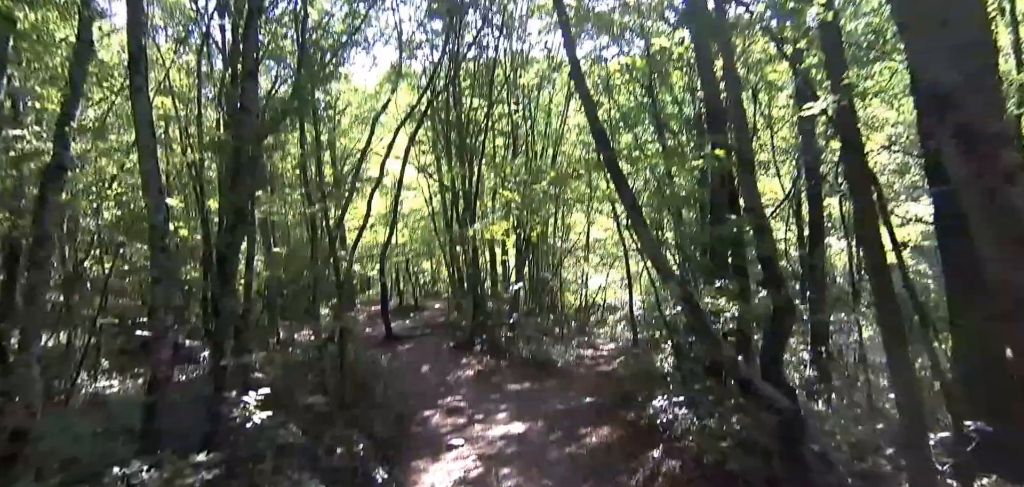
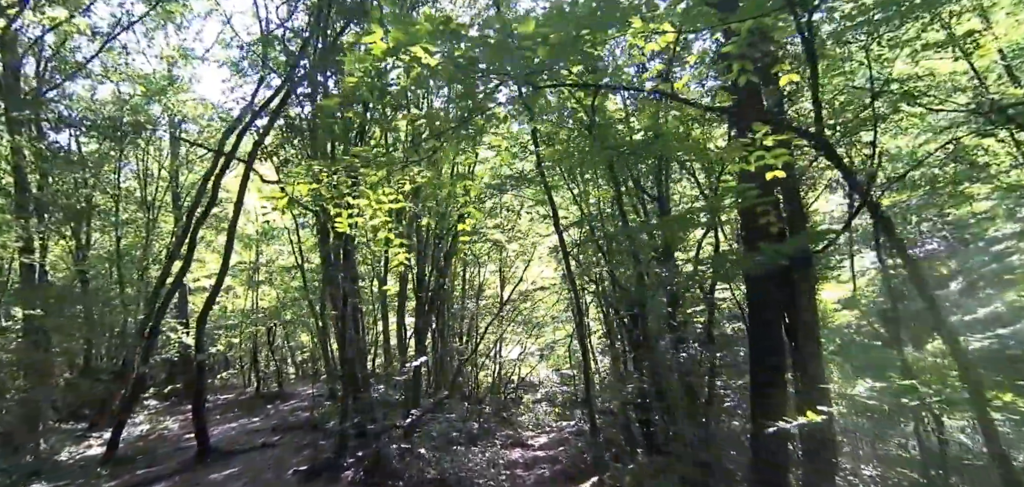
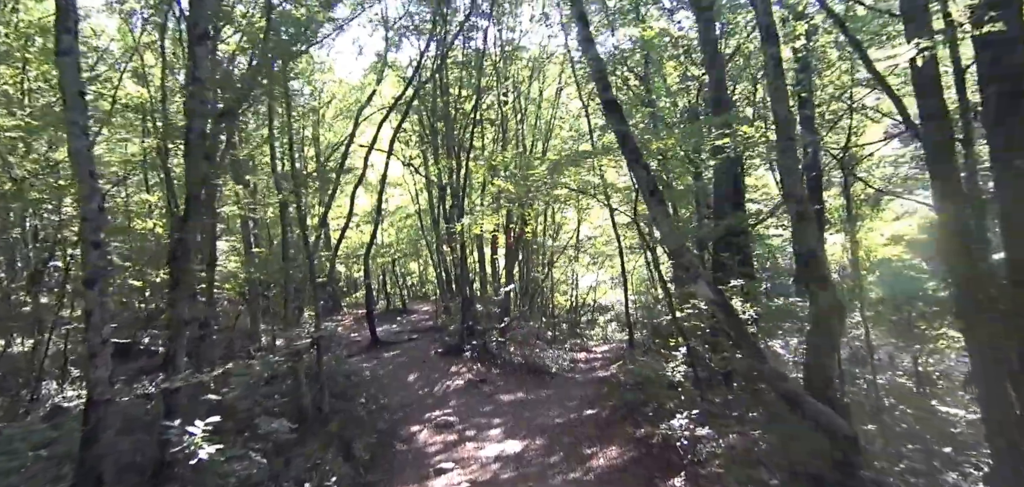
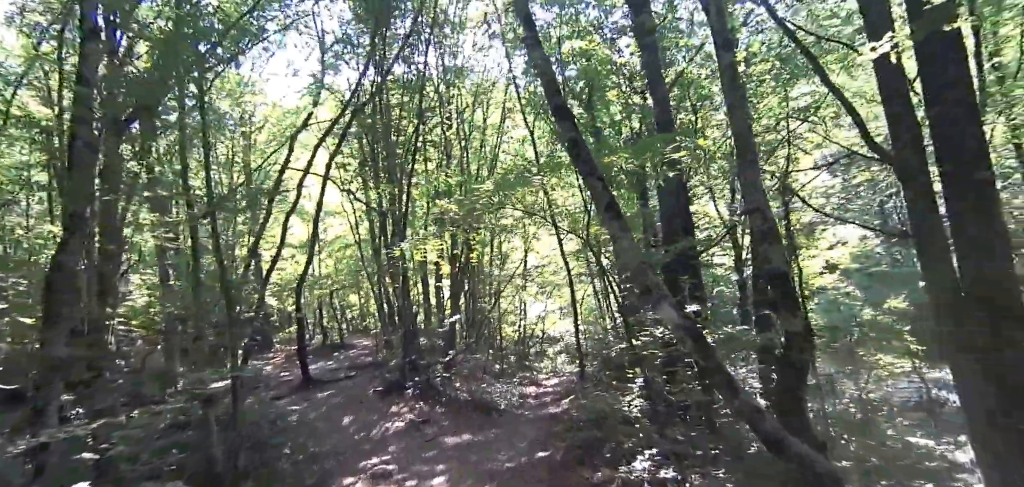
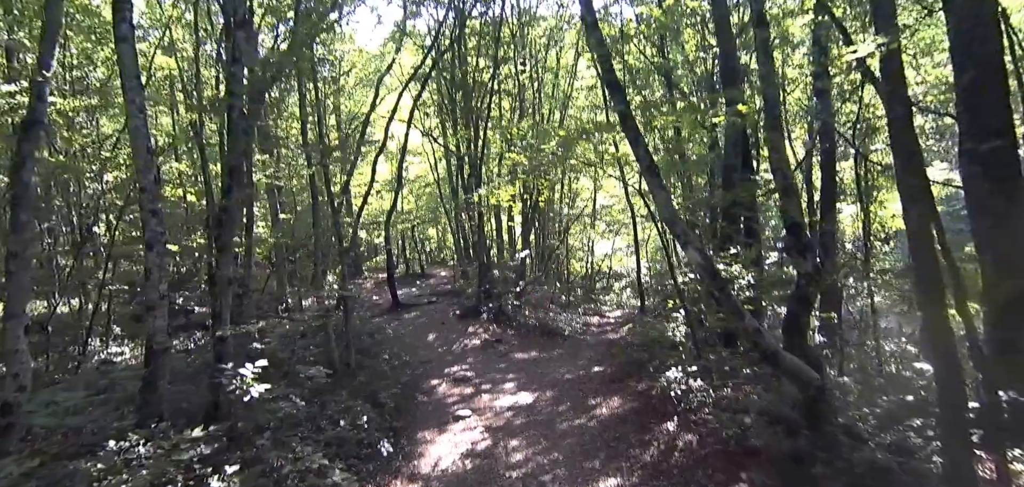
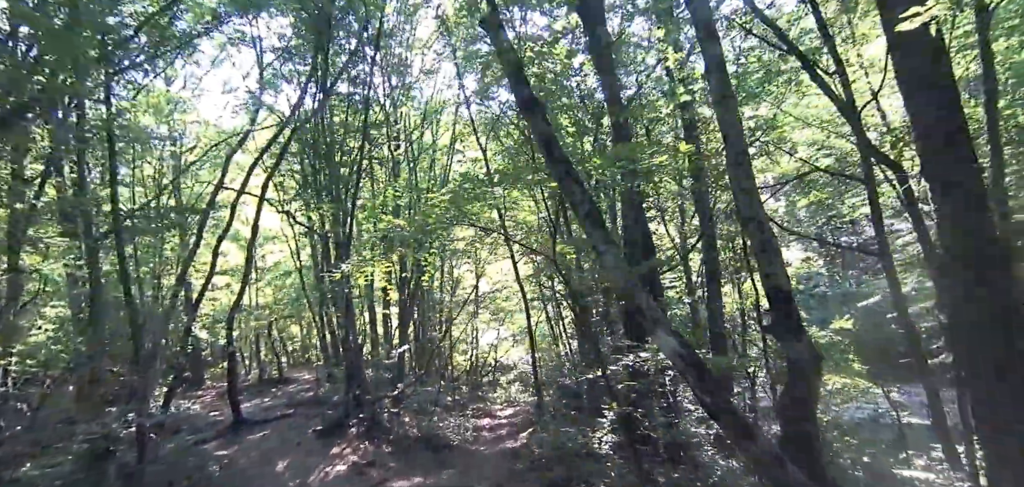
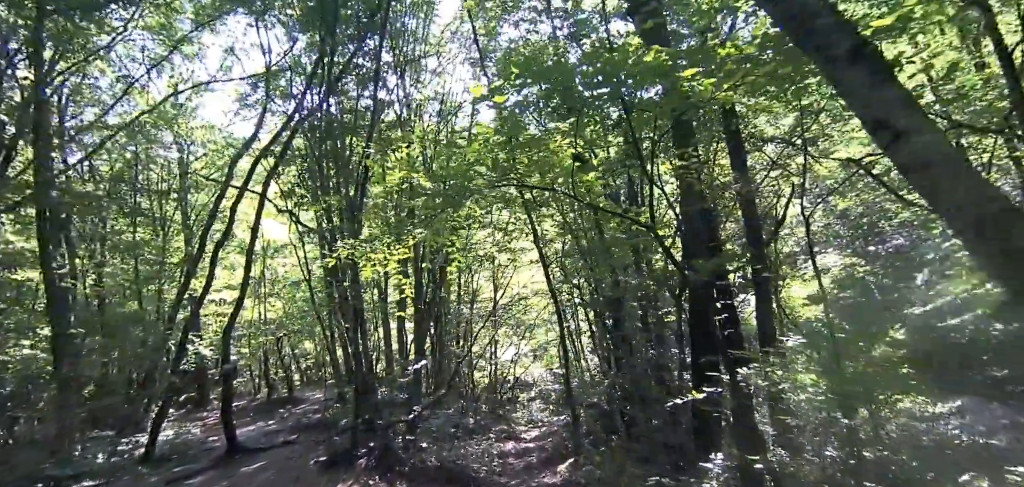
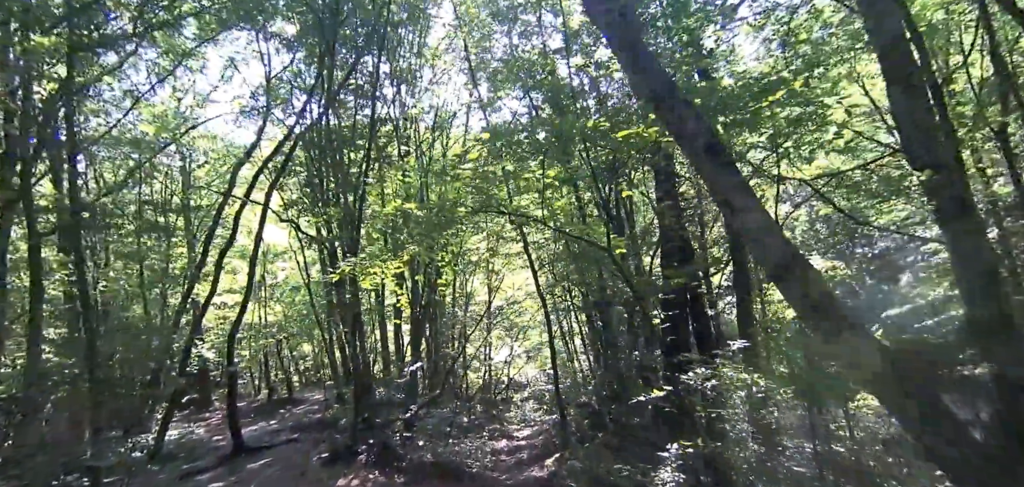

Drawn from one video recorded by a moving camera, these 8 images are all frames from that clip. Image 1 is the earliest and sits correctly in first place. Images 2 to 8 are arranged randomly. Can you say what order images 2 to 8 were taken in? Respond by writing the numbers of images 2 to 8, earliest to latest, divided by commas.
5, 3, 4, 6, 8, 7, 2
